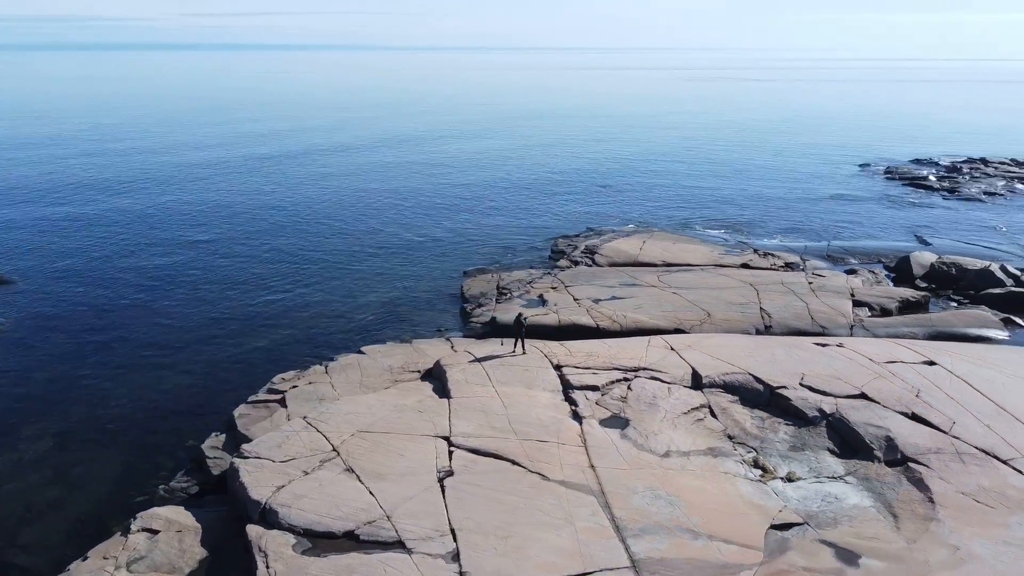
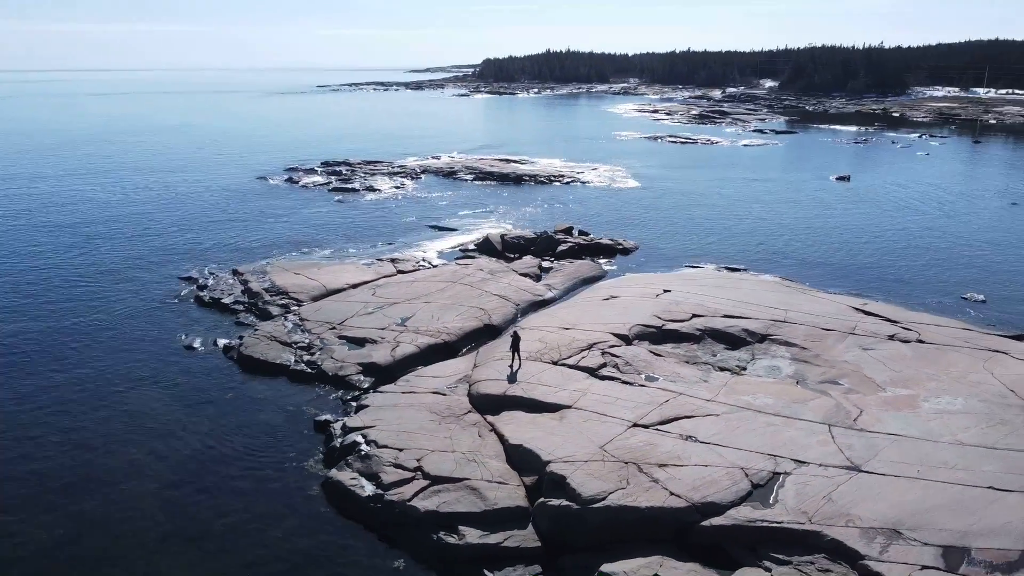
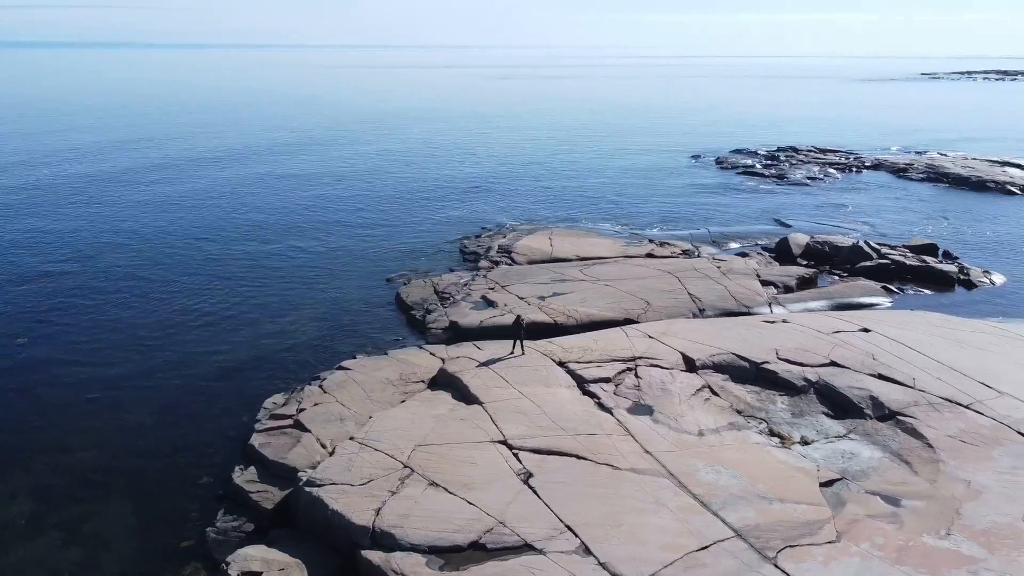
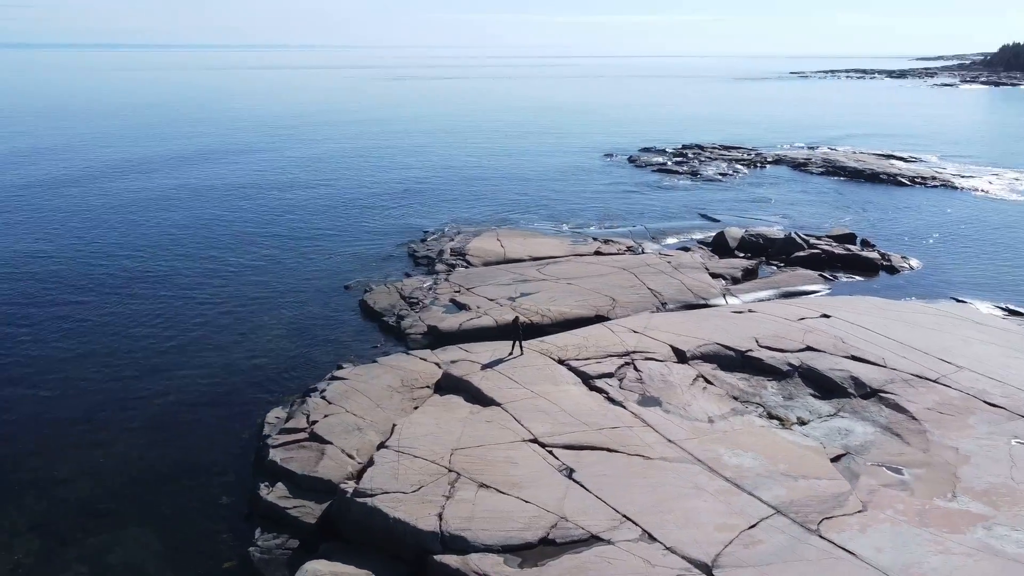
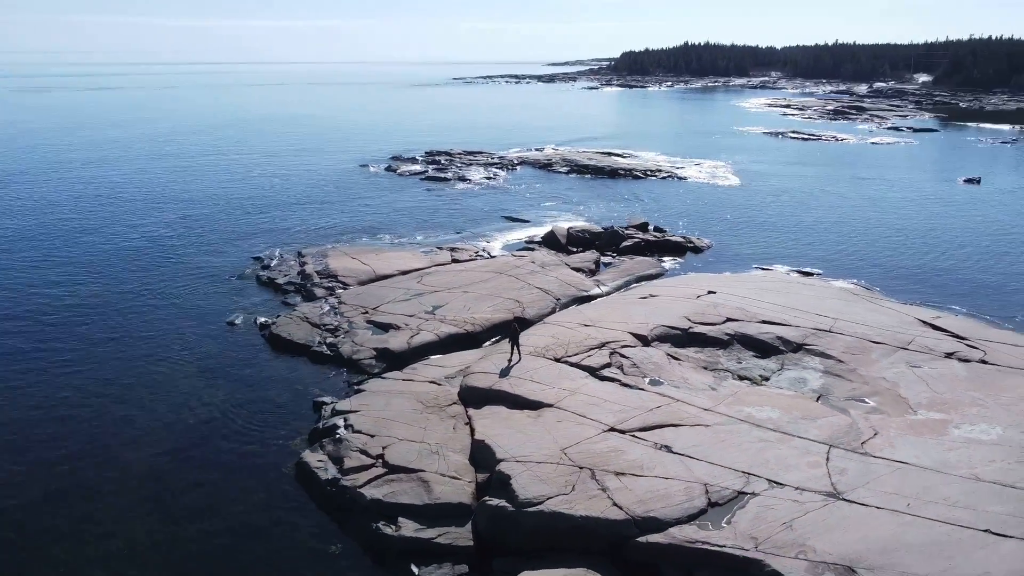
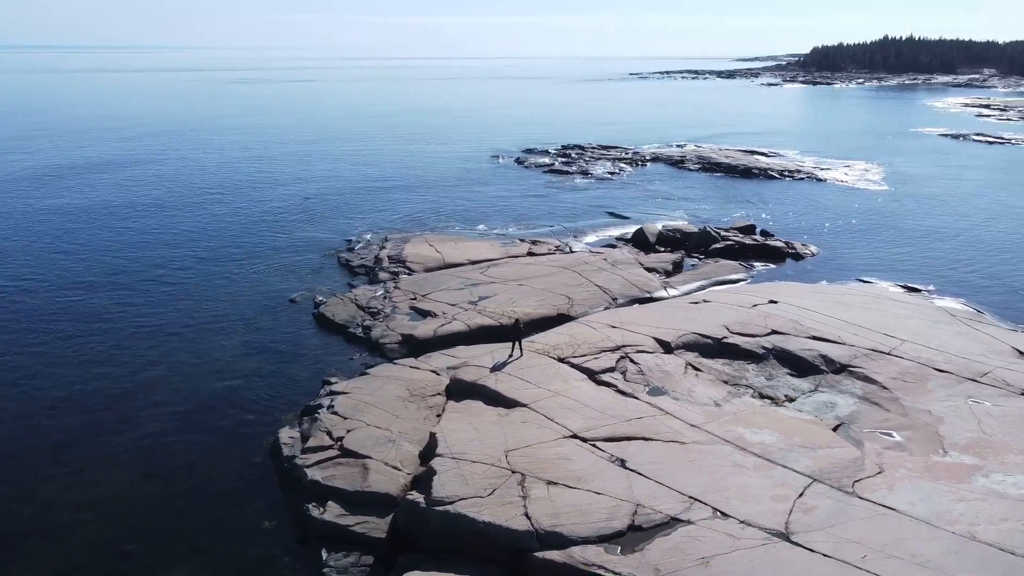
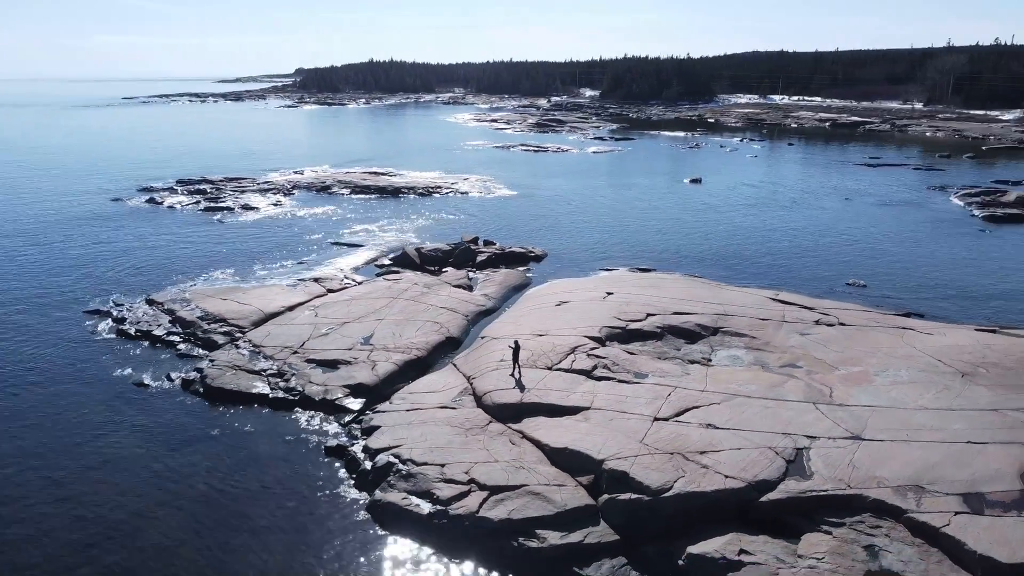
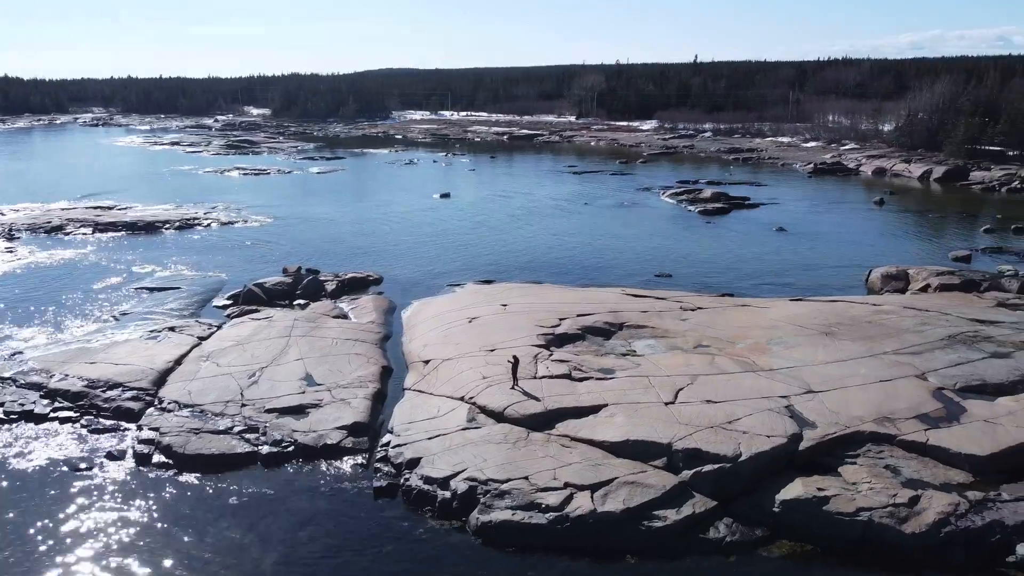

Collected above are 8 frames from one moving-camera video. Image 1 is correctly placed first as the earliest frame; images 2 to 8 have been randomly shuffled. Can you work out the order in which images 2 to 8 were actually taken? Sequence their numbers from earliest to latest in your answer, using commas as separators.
3, 4, 6, 5, 2, 7, 8
